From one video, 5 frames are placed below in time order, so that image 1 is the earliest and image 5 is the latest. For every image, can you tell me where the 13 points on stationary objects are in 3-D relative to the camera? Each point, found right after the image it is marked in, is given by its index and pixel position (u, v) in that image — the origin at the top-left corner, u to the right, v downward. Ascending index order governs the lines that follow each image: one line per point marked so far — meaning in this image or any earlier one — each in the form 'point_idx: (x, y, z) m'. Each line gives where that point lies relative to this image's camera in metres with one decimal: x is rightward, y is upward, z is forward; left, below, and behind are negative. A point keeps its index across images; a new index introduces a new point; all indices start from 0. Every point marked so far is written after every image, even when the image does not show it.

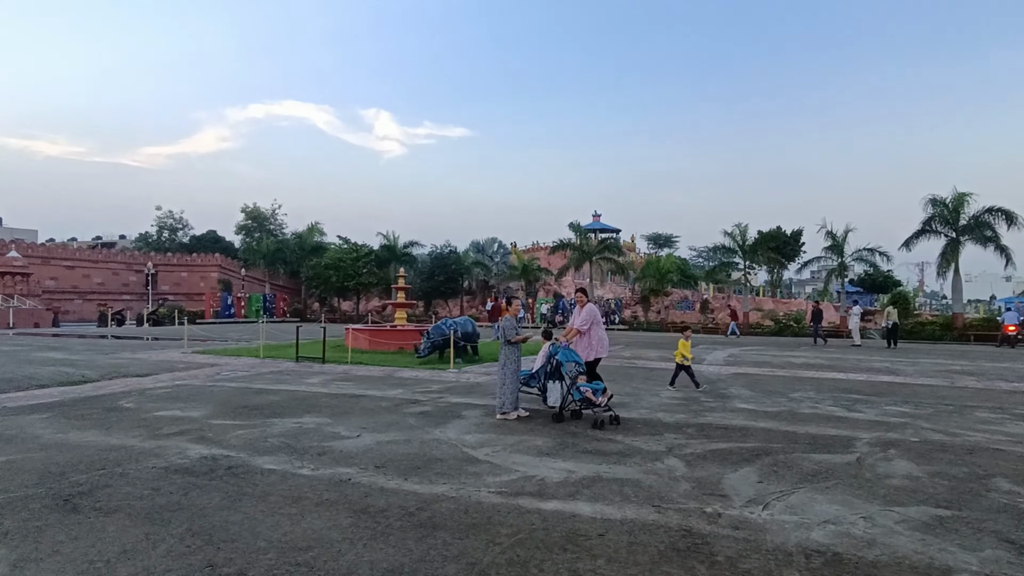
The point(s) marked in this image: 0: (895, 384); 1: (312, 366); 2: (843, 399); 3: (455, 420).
0: (+7.5, -1.9, +13.0) m
1: (-4.5, -1.8, +14.9) m
2: (+5.3, -1.8, +10.5) m
3: (-0.7, -1.6, +8.1) m
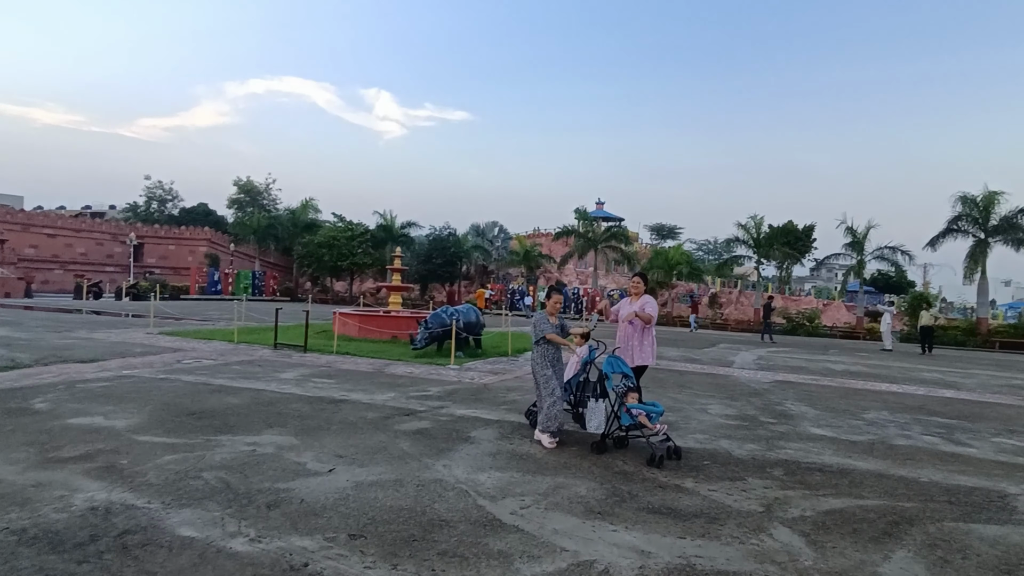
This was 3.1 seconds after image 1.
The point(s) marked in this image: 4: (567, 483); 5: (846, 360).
0: (+7.7, -2.0, +11.1) m
1: (-4.3, -1.3, +12.9) m
2: (+5.5, -1.8, +8.6) m
3: (-0.4, -1.5, +6.1) m
4: (+0.4, -1.5, +5.1) m
5: (+9.2, -2.0, +18.2) m
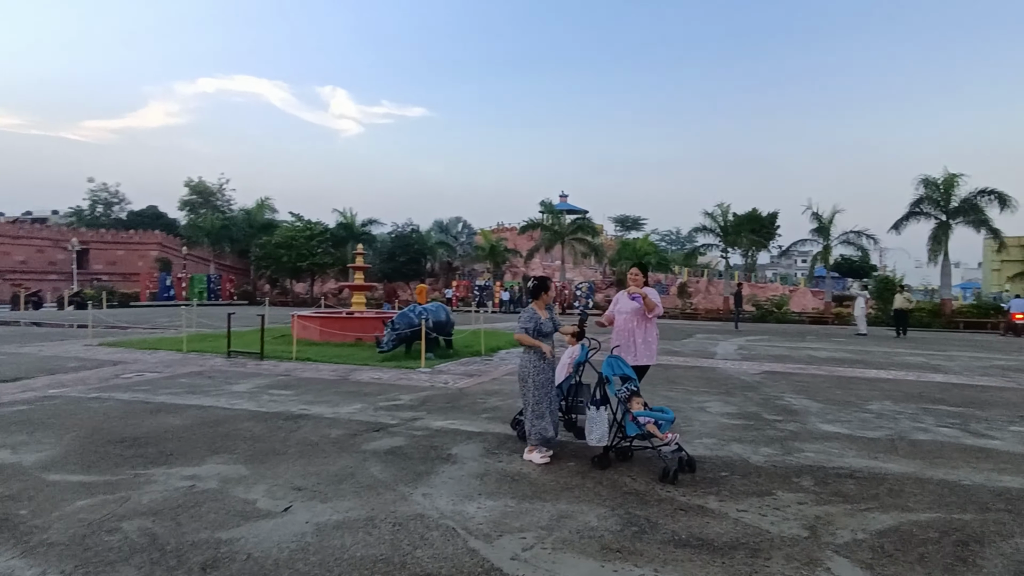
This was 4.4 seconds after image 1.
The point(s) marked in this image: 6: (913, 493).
0: (+7.4, -1.6, +10.7) m
1: (-4.8, -1.4, +11.8) m
2: (+5.3, -1.6, +8.1) m
3: (-0.5, -1.4, +5.3) m
4: (+0.4, -1.5, +4.3) m
5: (+8.5, -1.6, +17.8) m
6: (+3.0, -1.5, +4.9) m
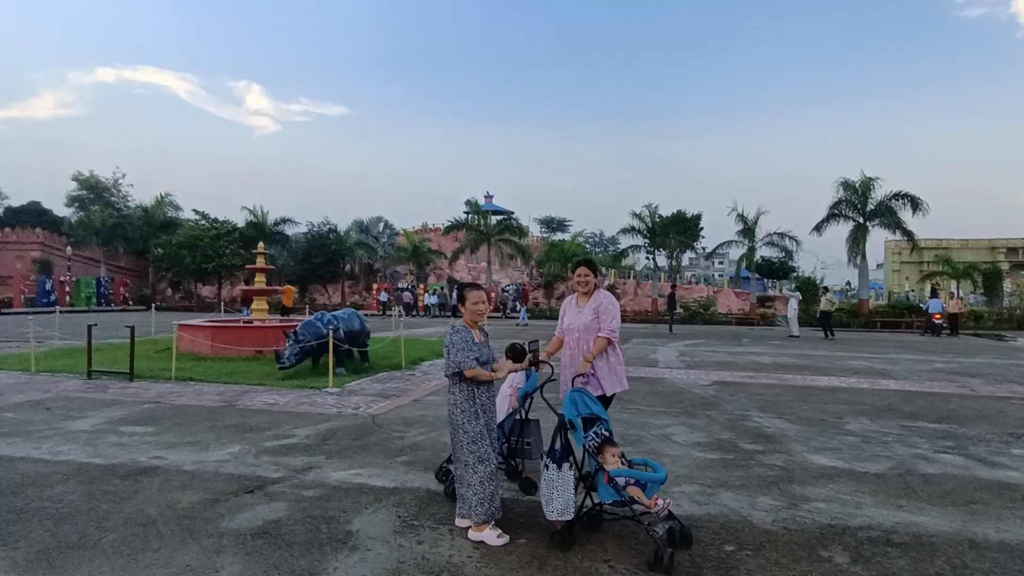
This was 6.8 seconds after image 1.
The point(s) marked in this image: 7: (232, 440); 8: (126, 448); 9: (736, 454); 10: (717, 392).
0: (+6.3, -1.7, +9.9) m
1: (-5.9, -1.5, +9.6) m
2: (+4.5, -1.6, +7.1) m
3: (-0.9, -1.5, +3.6) m
4: (+0.1, -1.5, +2.8) m
5: (+6.6, -1.6, +17.1) m
6: (+2.6, -1.5, +3.6) m
7: (-2.7, -1.5, +6.4) m
8: (-3.5, -1.4, +6.0) m
9: (+2.1, -1.5, +6.1) m
10: (+3.1, -1.6, +10.0) m
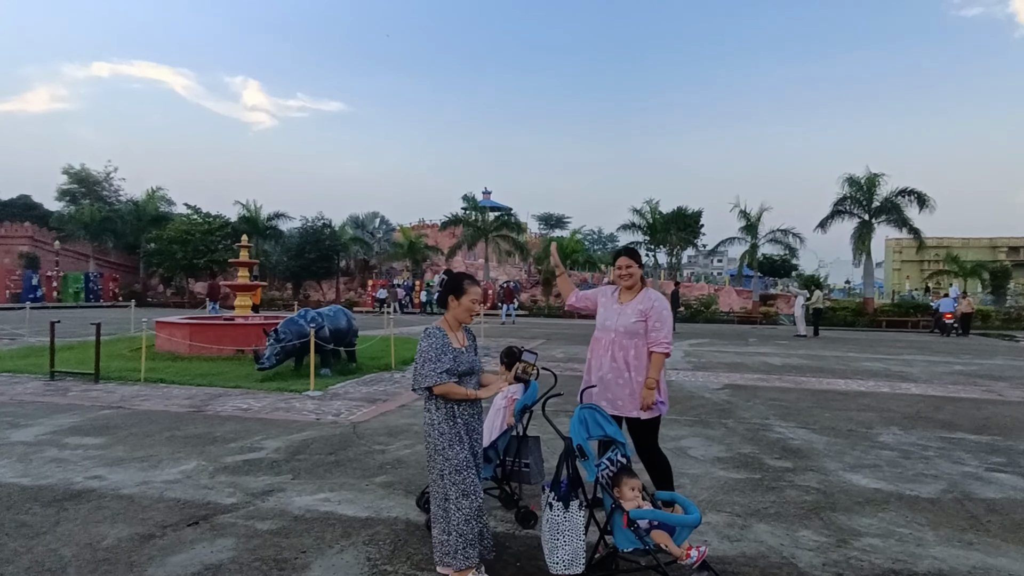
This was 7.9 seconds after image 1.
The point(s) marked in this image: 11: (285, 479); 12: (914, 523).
0: (+6.2, -1.6, +9.2) m
1: (-6.0, -1.4, +8.8) m
2: (+4.5, -1.6, +6.3) m
3: (-1.0, -1.4, +2.8) m
4: (+0.1, -1.5, +2.0) m
5: (+6.5, -1.6, +16.4) m
6: (+2.6, -1.5, +2.9) m
7: (-2.8, -1.4, +5.7) m
8: (-3.5, -1.4, +5.2) m
9: (+2.0, -1.5, +5.4) m
10: (+3.0, -1.5, +9.2) m
11: (-1.7, -1.4, +4.9) m
12: (+2.6, -1.5, +4.3) m
